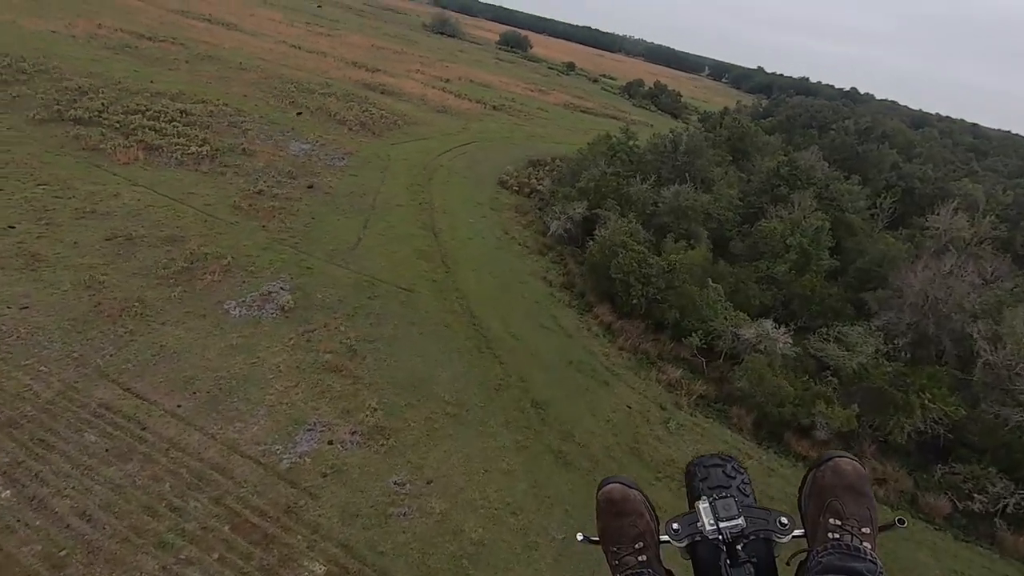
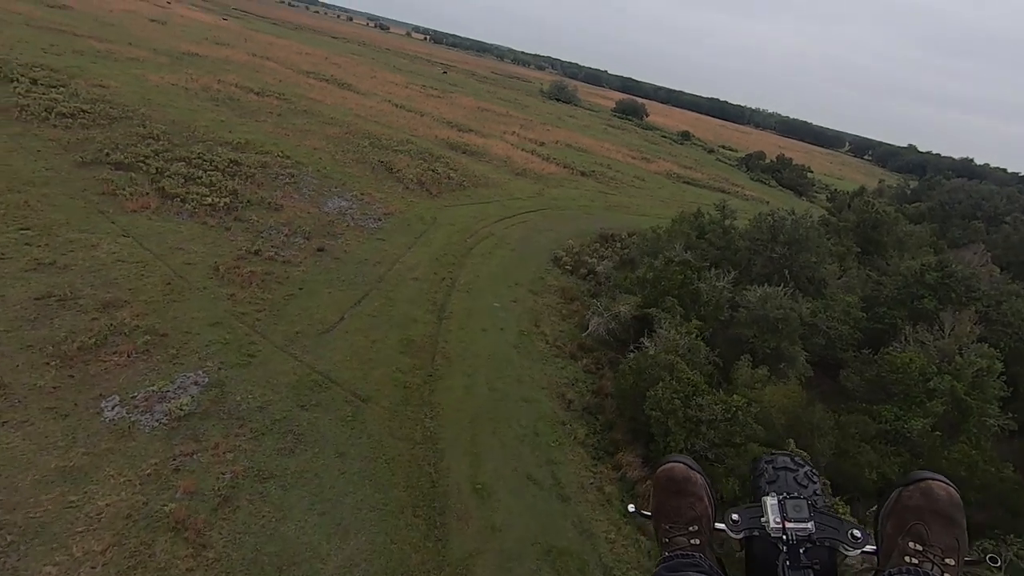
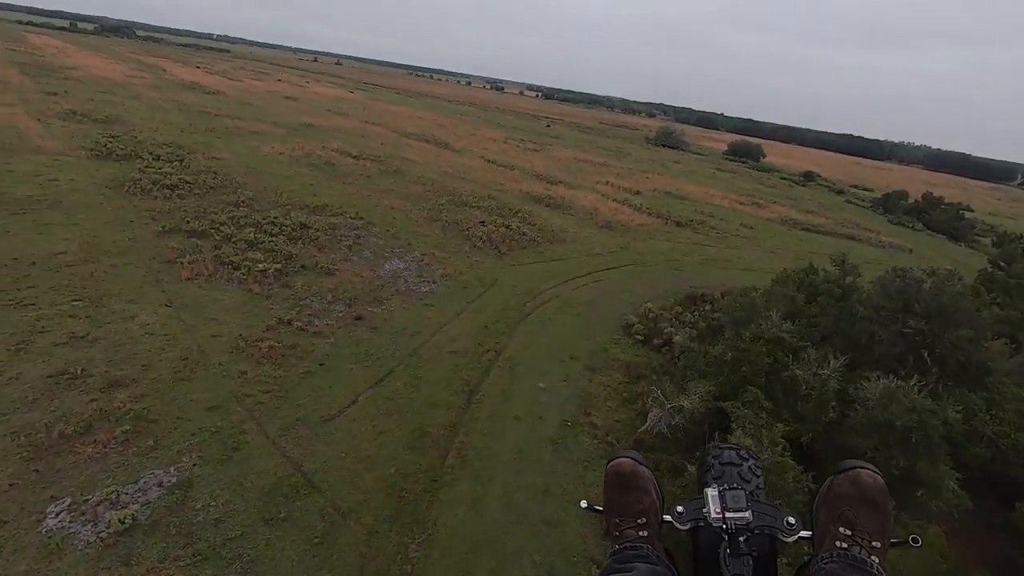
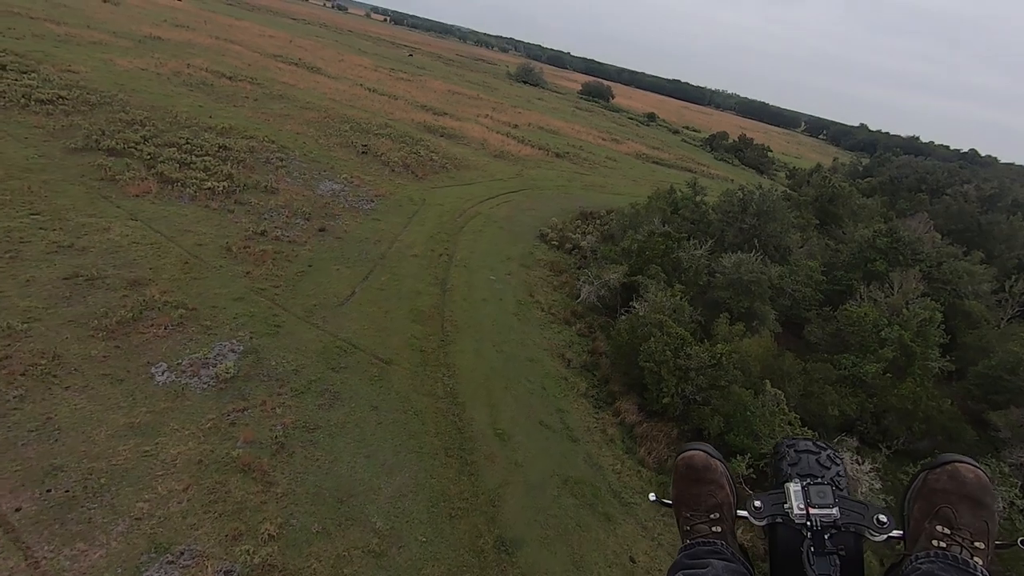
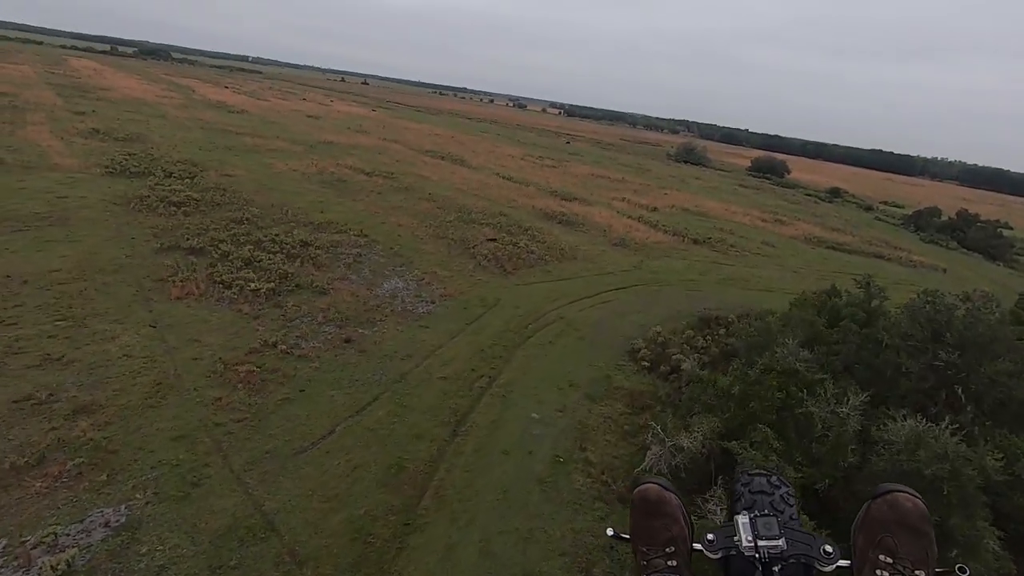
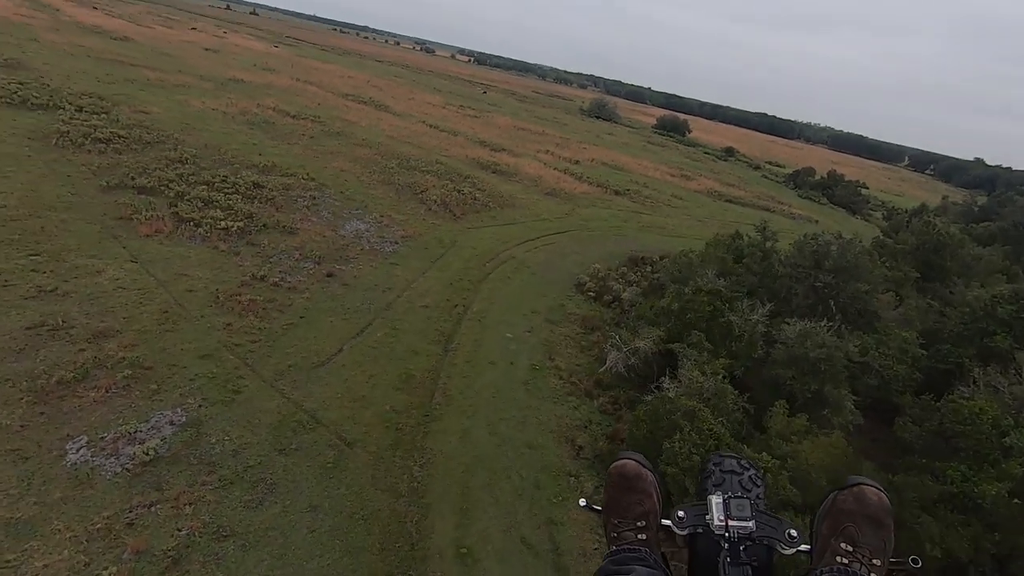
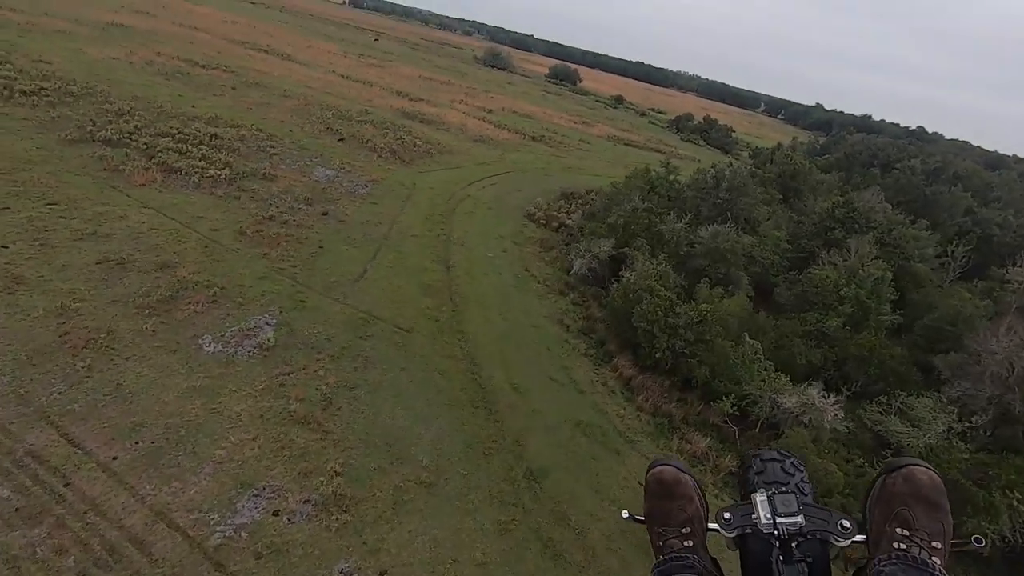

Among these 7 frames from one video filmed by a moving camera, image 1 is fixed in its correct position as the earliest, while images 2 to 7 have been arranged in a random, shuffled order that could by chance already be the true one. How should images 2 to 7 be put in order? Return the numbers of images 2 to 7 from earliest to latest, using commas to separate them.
7, 4, 2, 6, 3, 5
